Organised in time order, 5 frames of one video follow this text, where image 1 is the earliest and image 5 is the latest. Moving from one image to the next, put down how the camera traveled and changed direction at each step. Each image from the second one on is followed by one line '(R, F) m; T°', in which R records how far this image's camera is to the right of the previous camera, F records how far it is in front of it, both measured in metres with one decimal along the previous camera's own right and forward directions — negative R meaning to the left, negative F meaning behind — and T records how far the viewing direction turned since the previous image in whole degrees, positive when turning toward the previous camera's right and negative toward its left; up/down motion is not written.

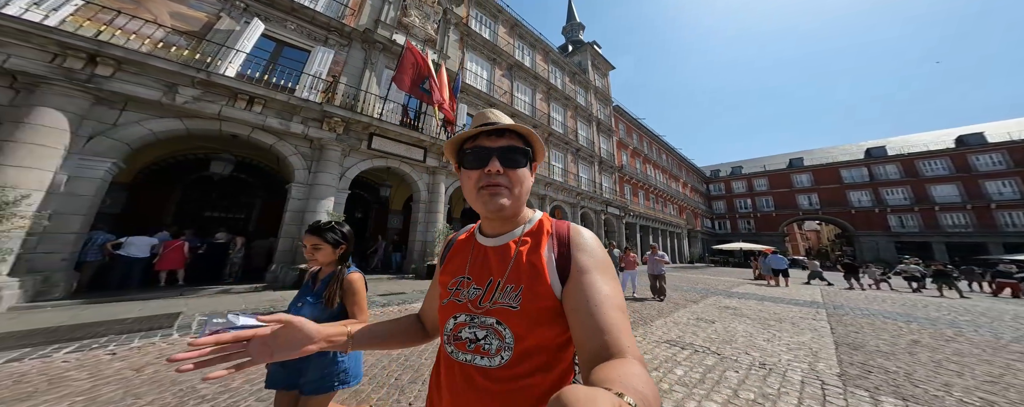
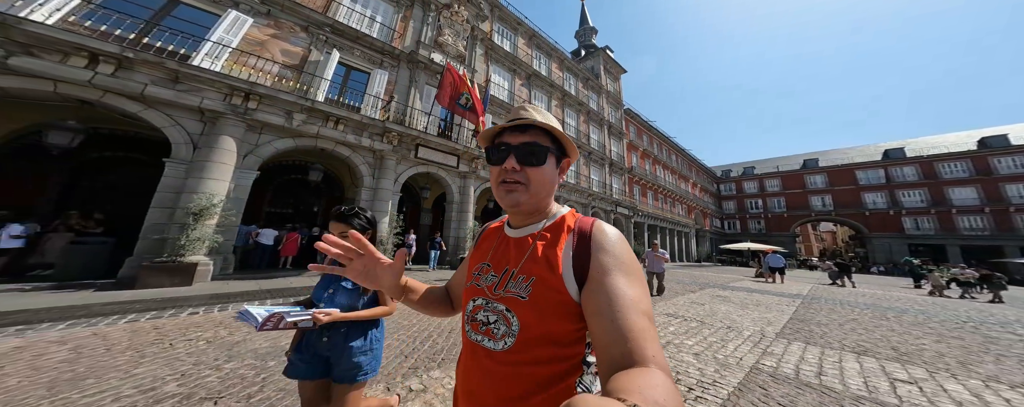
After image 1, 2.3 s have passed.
(-0.9, -1.8) m; -2°
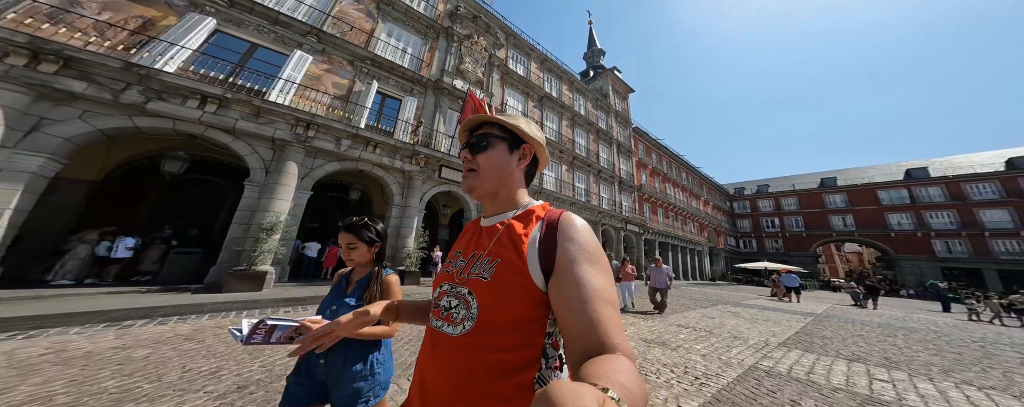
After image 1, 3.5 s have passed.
(-0.4, -0.9) m; -2°
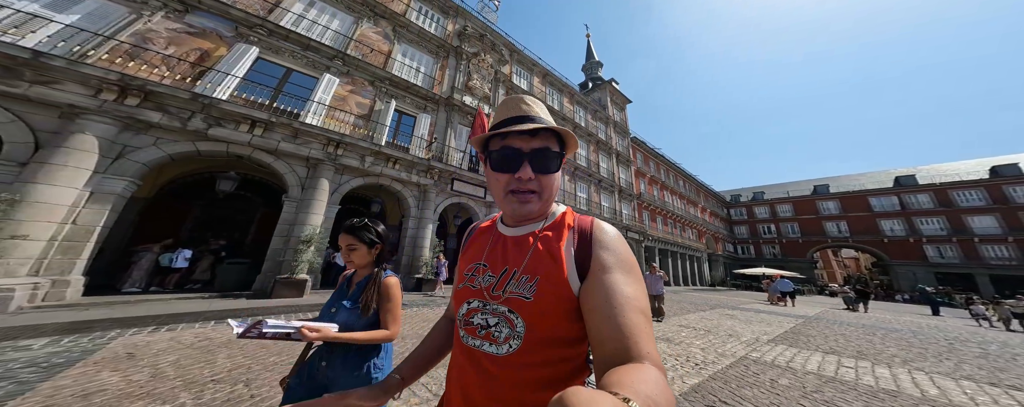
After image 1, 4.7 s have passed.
(-0.5, -0.8) m; 0°
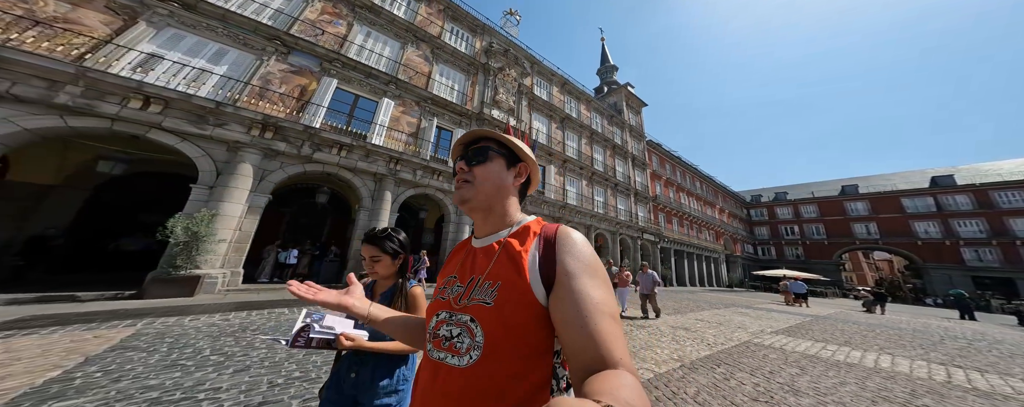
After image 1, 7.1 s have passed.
(-1.0, -1.5) m; -3°
